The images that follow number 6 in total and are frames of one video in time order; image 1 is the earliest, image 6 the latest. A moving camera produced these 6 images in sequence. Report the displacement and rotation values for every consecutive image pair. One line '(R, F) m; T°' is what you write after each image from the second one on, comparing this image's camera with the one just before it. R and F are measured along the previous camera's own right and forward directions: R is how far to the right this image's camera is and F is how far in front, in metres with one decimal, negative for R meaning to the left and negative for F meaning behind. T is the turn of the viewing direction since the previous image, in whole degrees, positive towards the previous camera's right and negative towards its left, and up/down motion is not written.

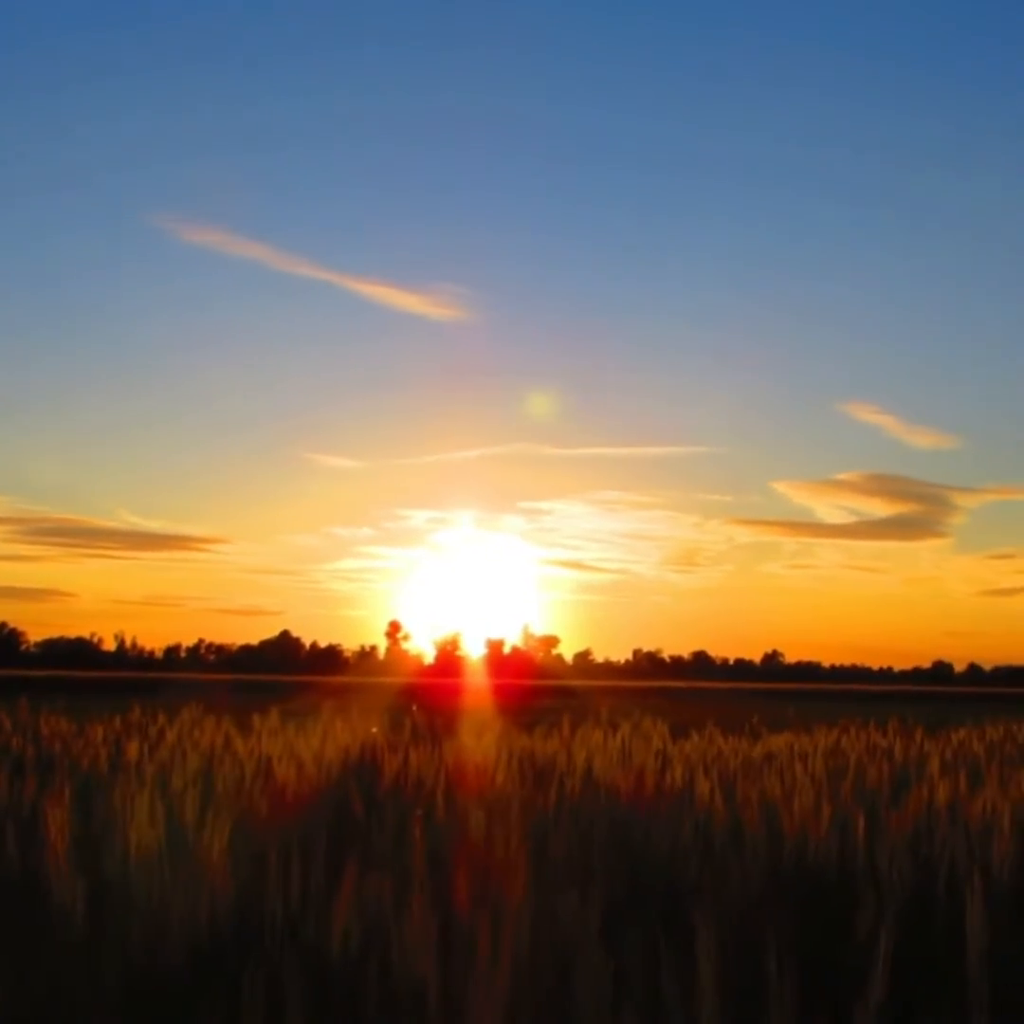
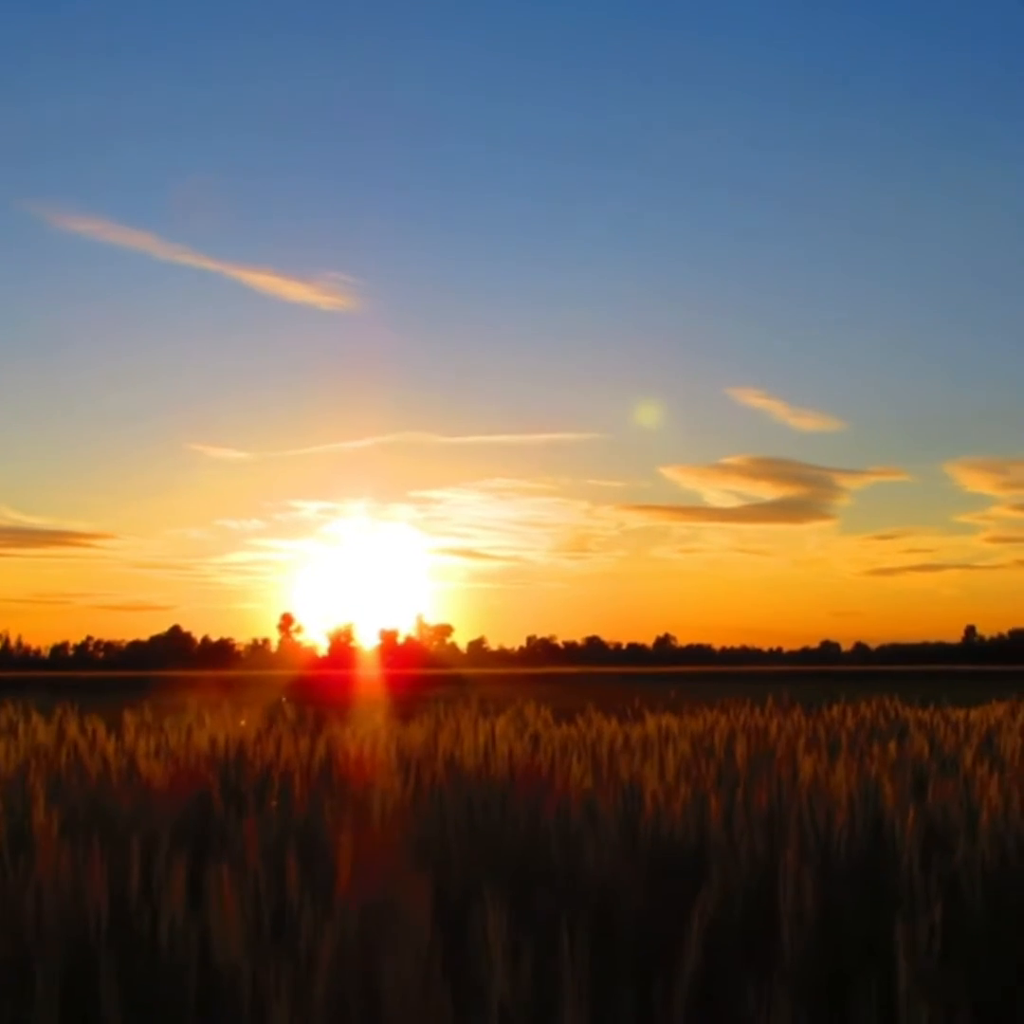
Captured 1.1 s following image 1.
(+0.2, 0.0) m; +3°
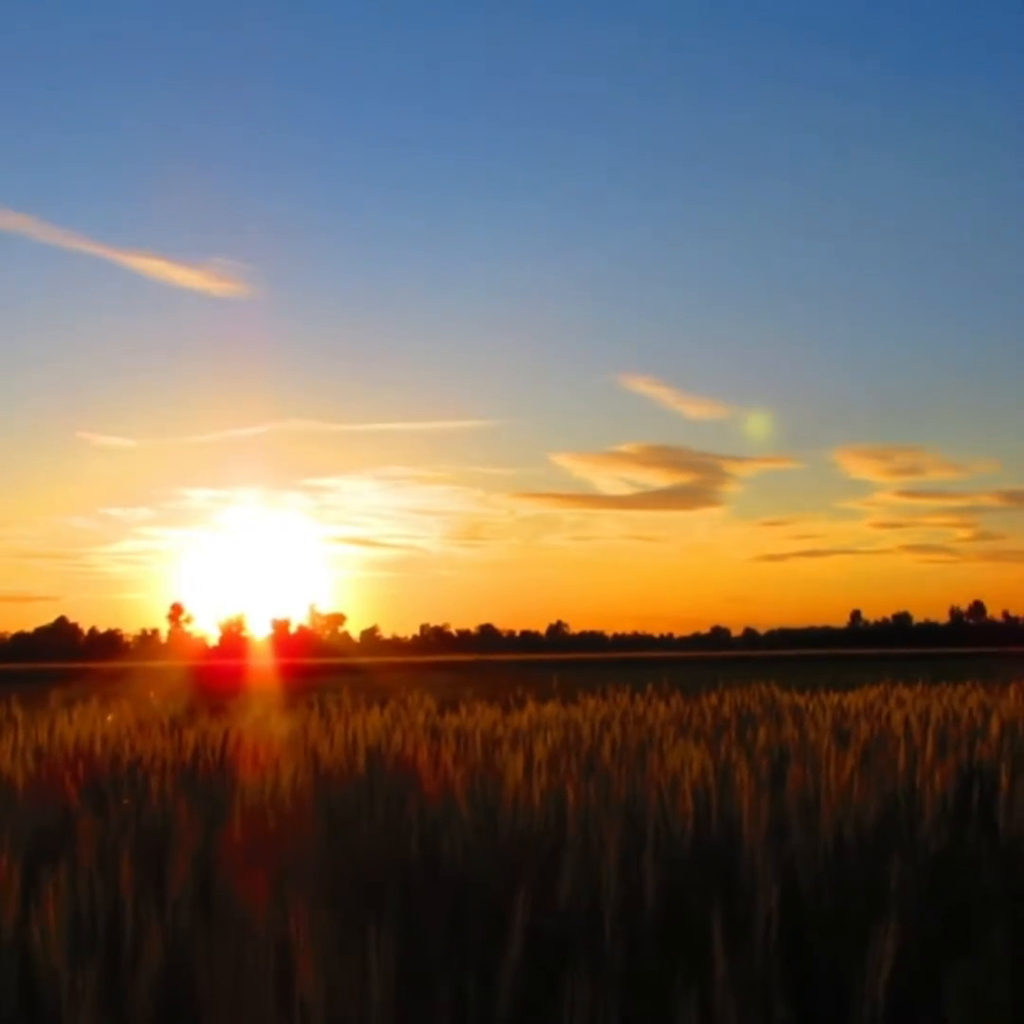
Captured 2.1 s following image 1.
(0.0, 0.0) m; +4°
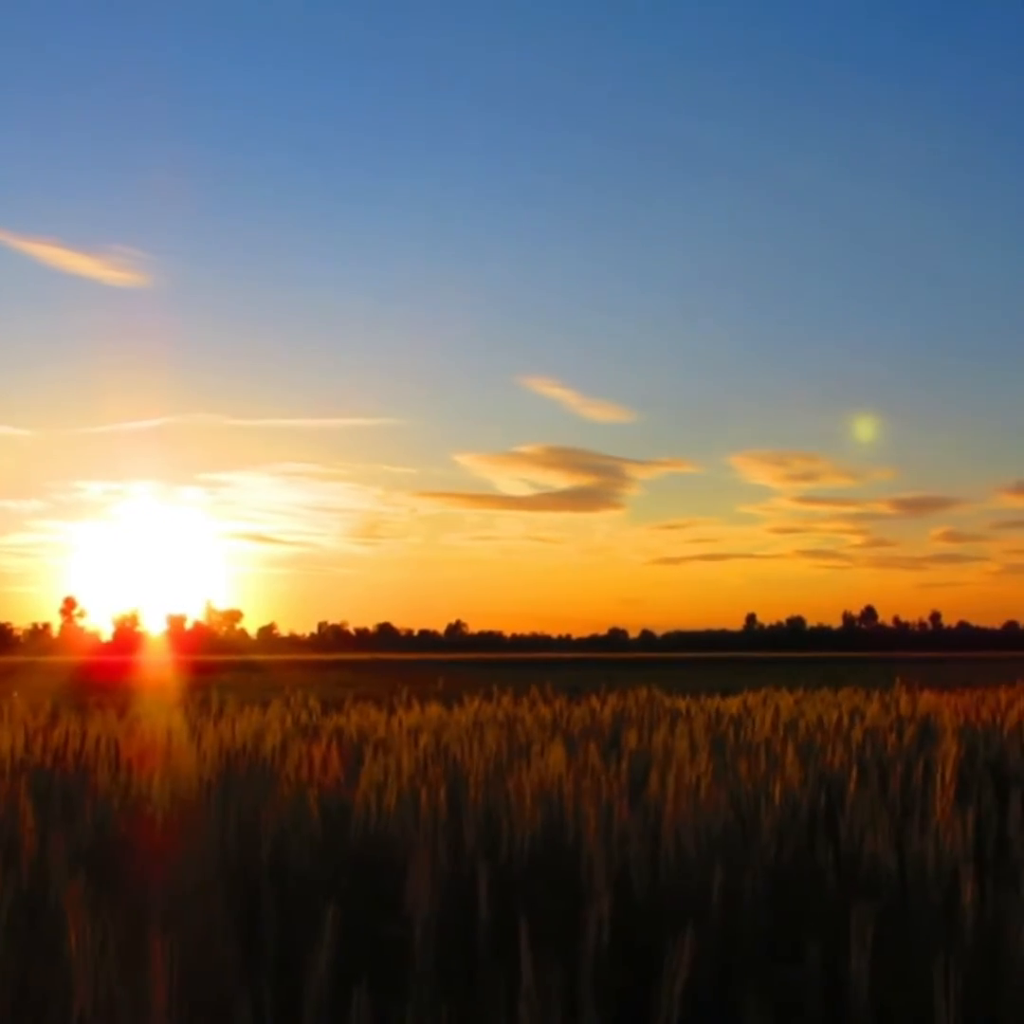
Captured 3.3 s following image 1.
(0.0, 0.0) m; +4°
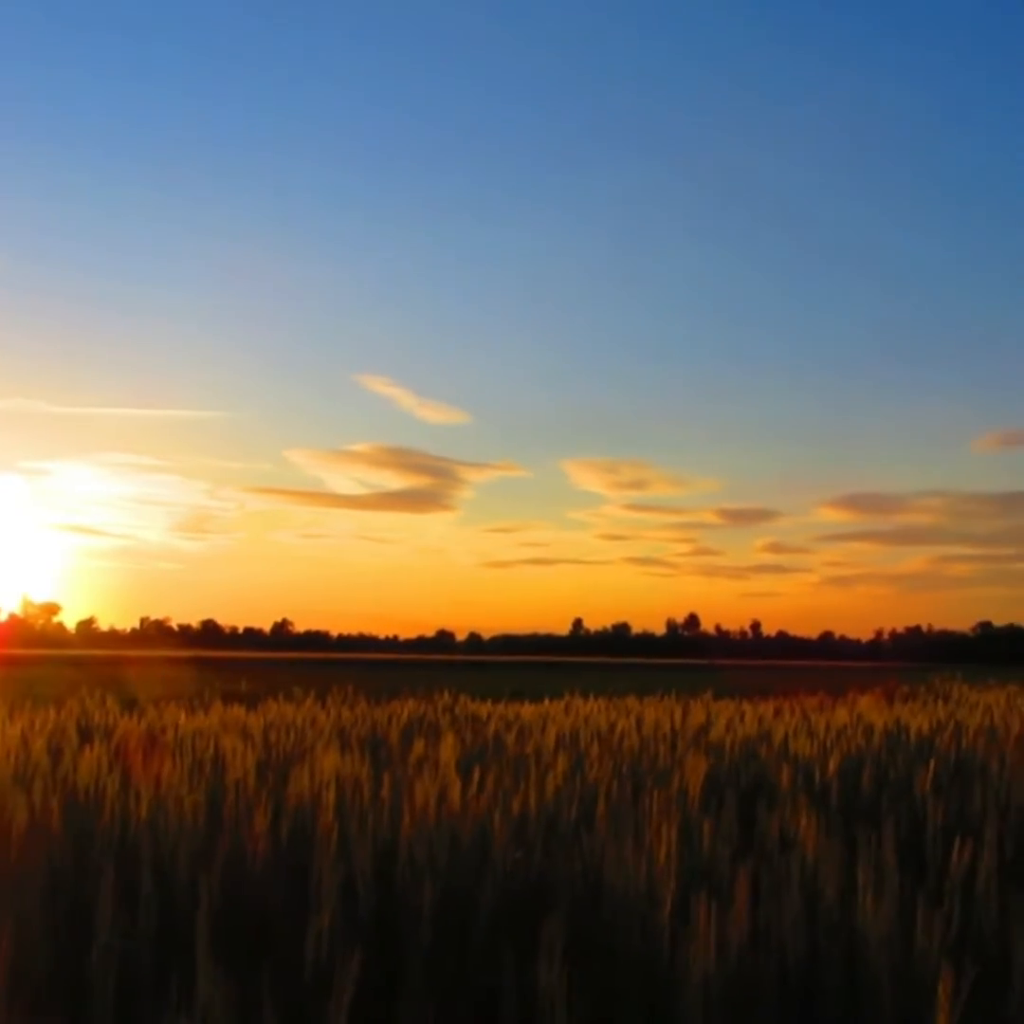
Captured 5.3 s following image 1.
(-3.5, -4.4) m; +6°
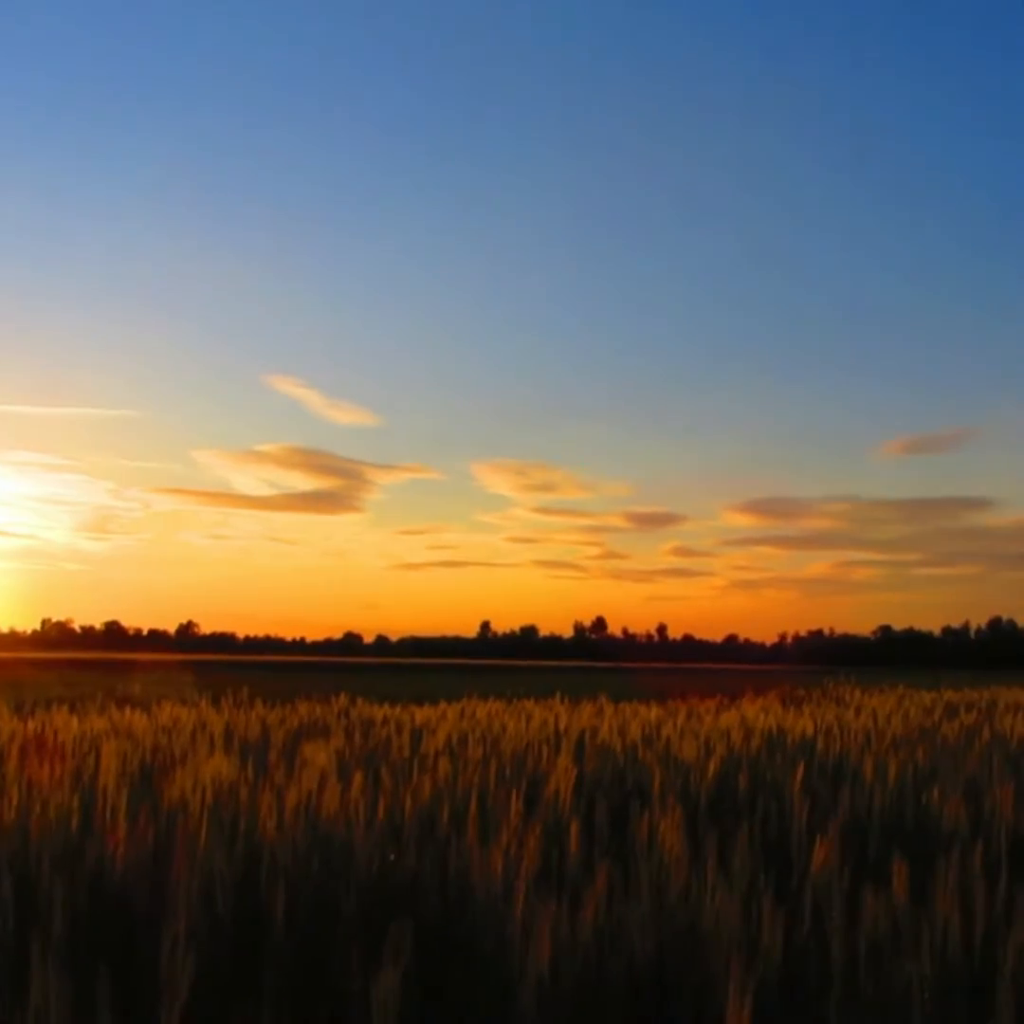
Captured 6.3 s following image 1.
(+0.4, -0.2) m; +3°
